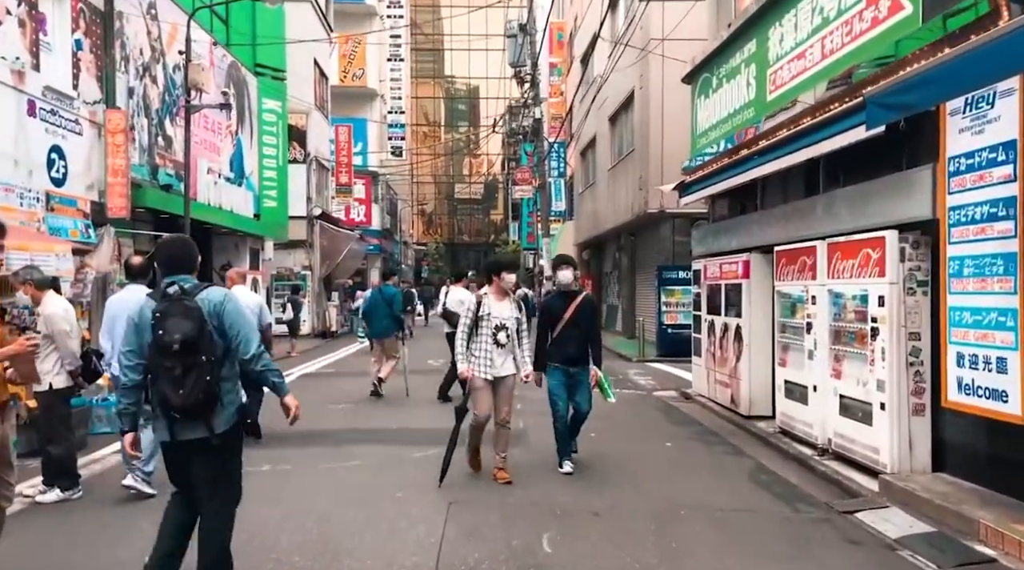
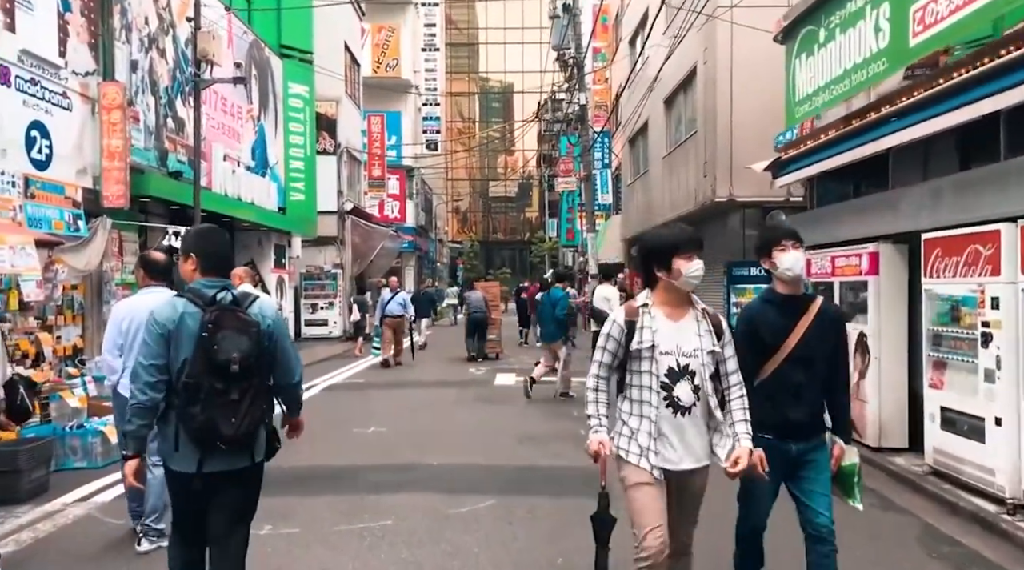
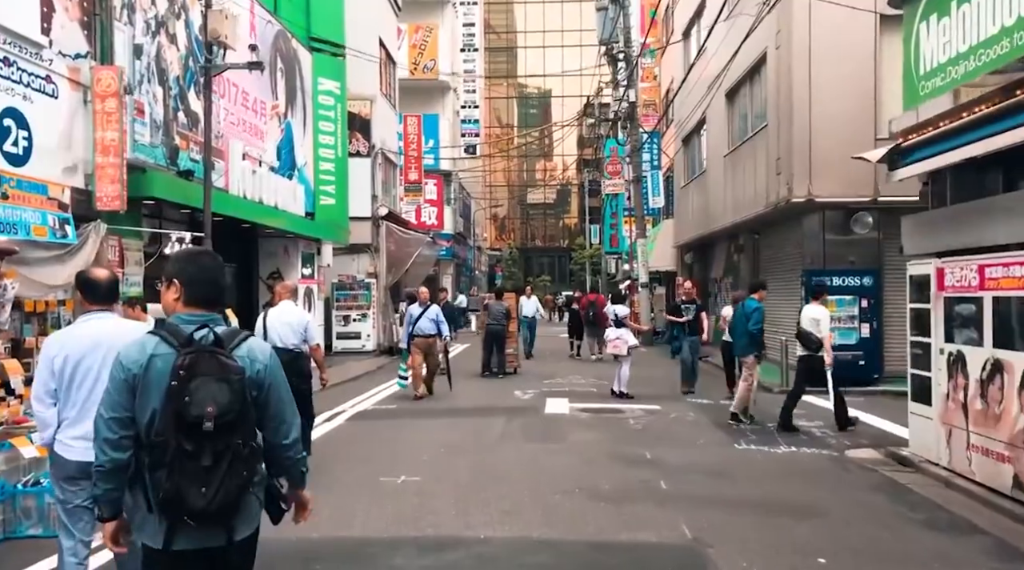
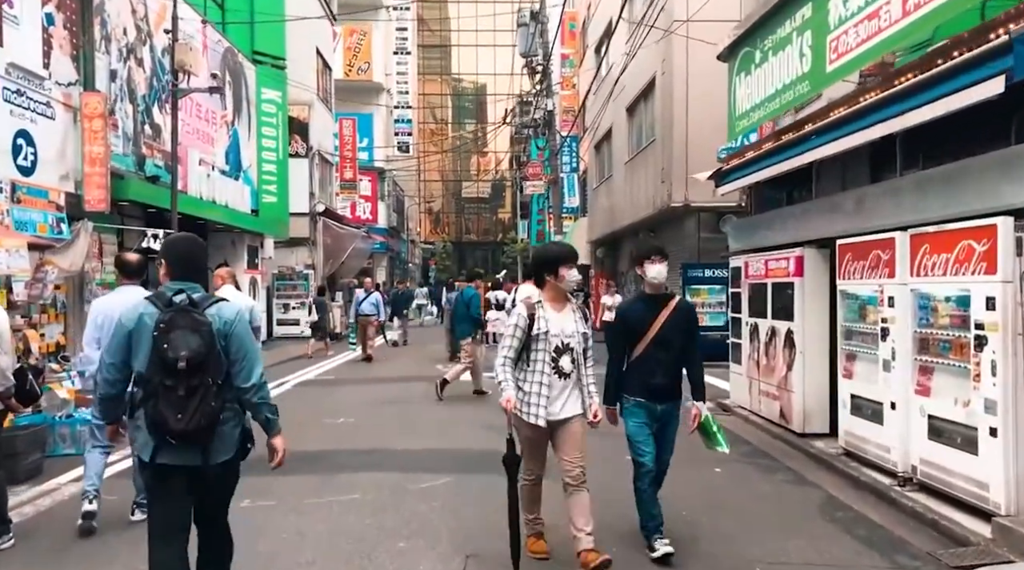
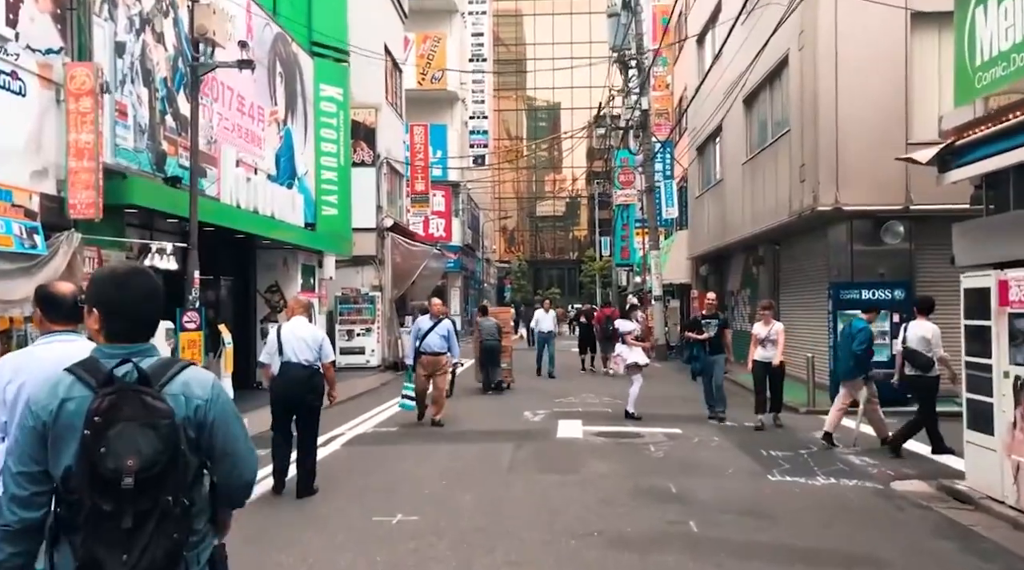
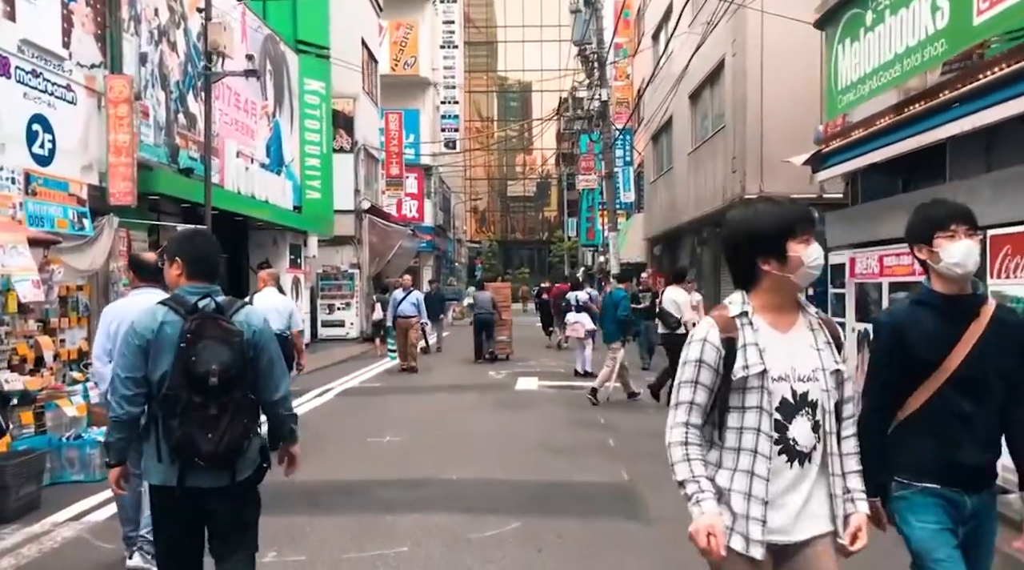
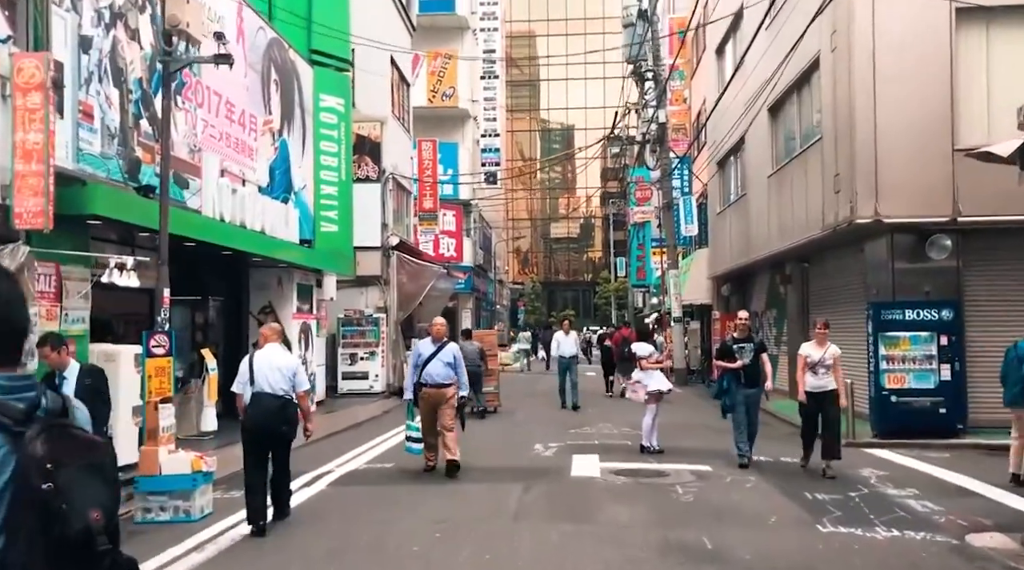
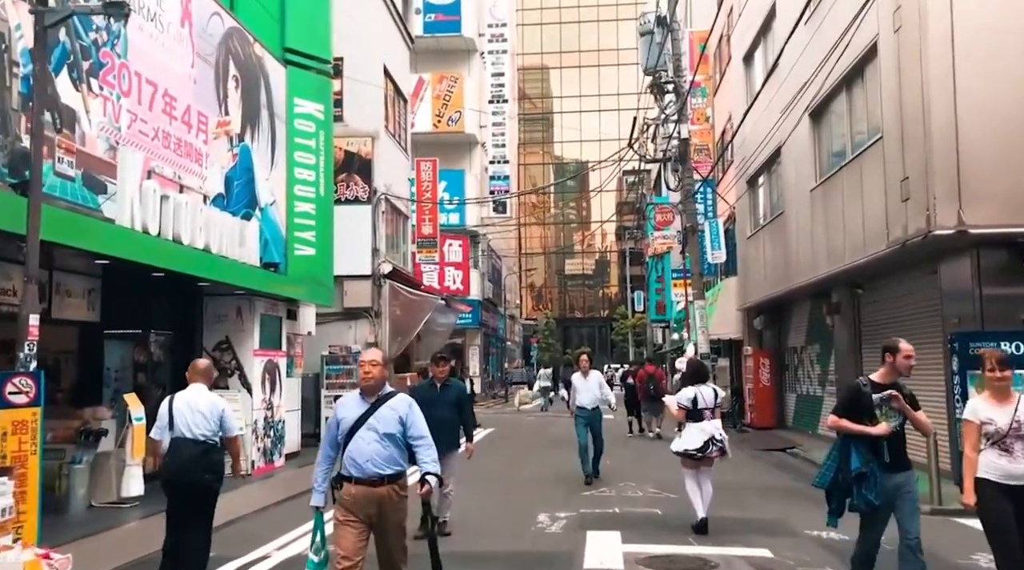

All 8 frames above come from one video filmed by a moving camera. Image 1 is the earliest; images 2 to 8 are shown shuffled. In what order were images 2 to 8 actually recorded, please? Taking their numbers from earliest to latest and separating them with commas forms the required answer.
4, 2, 6, 3, 5, 7, 8
